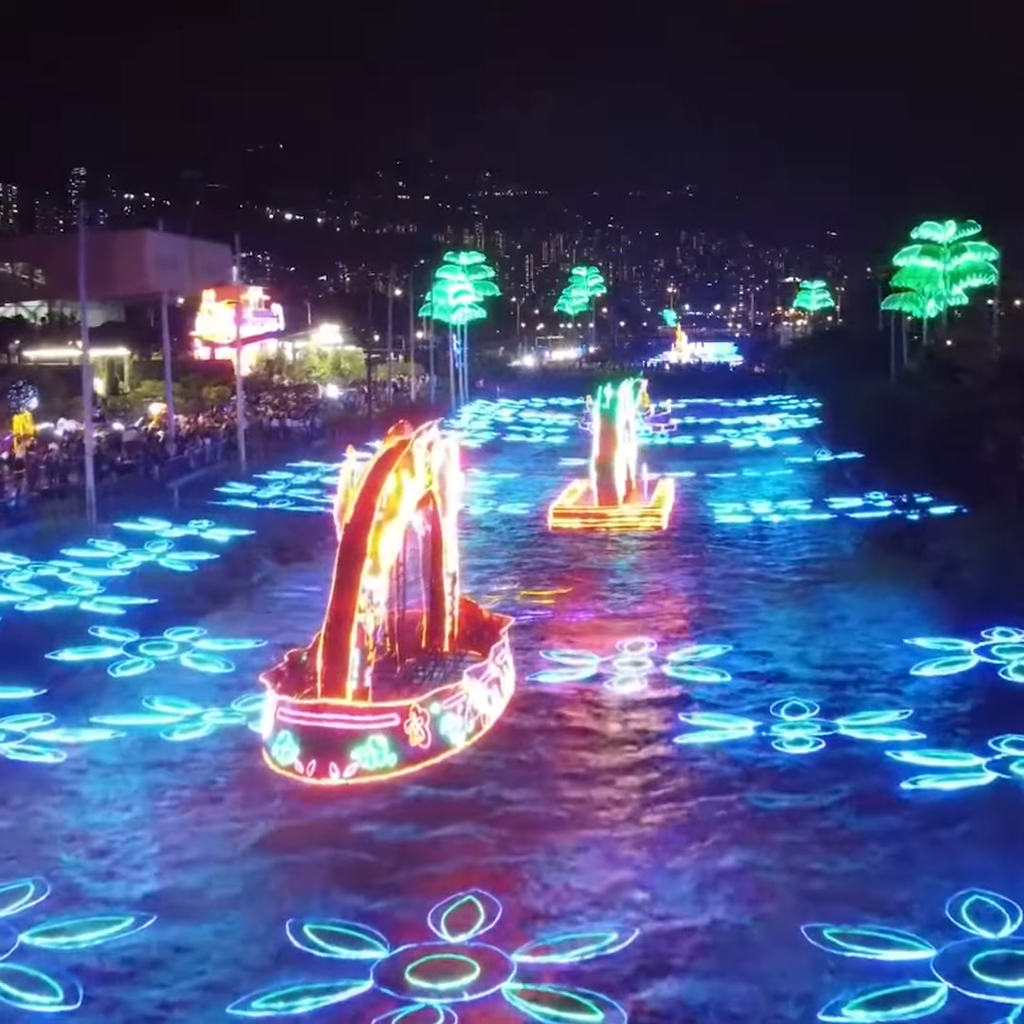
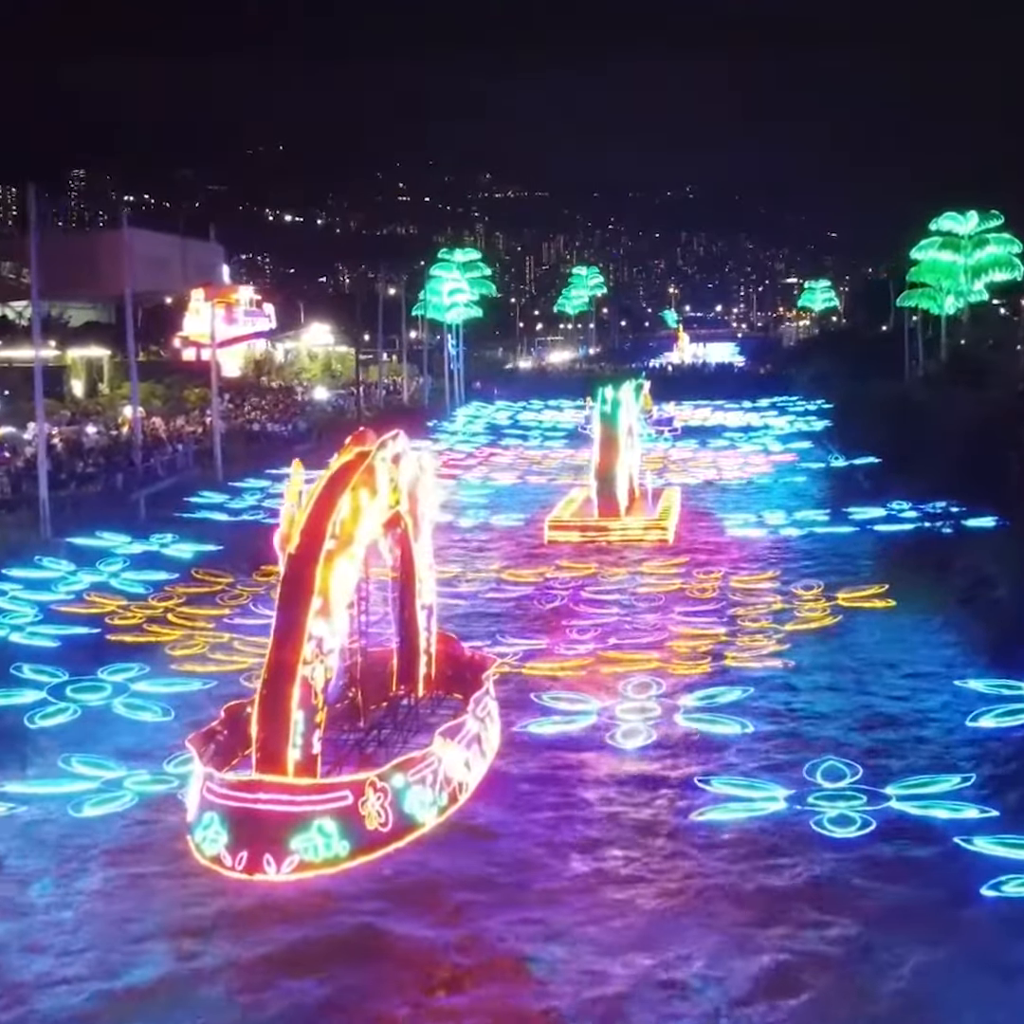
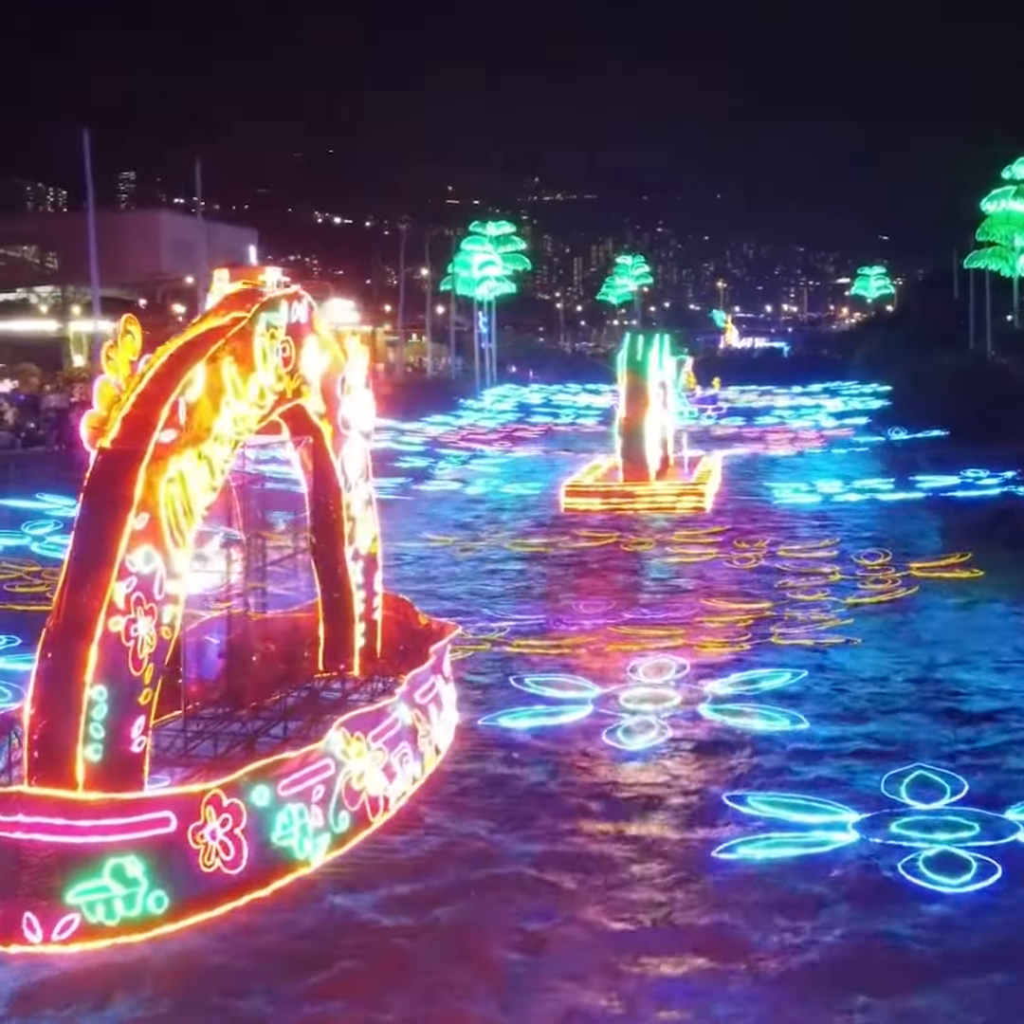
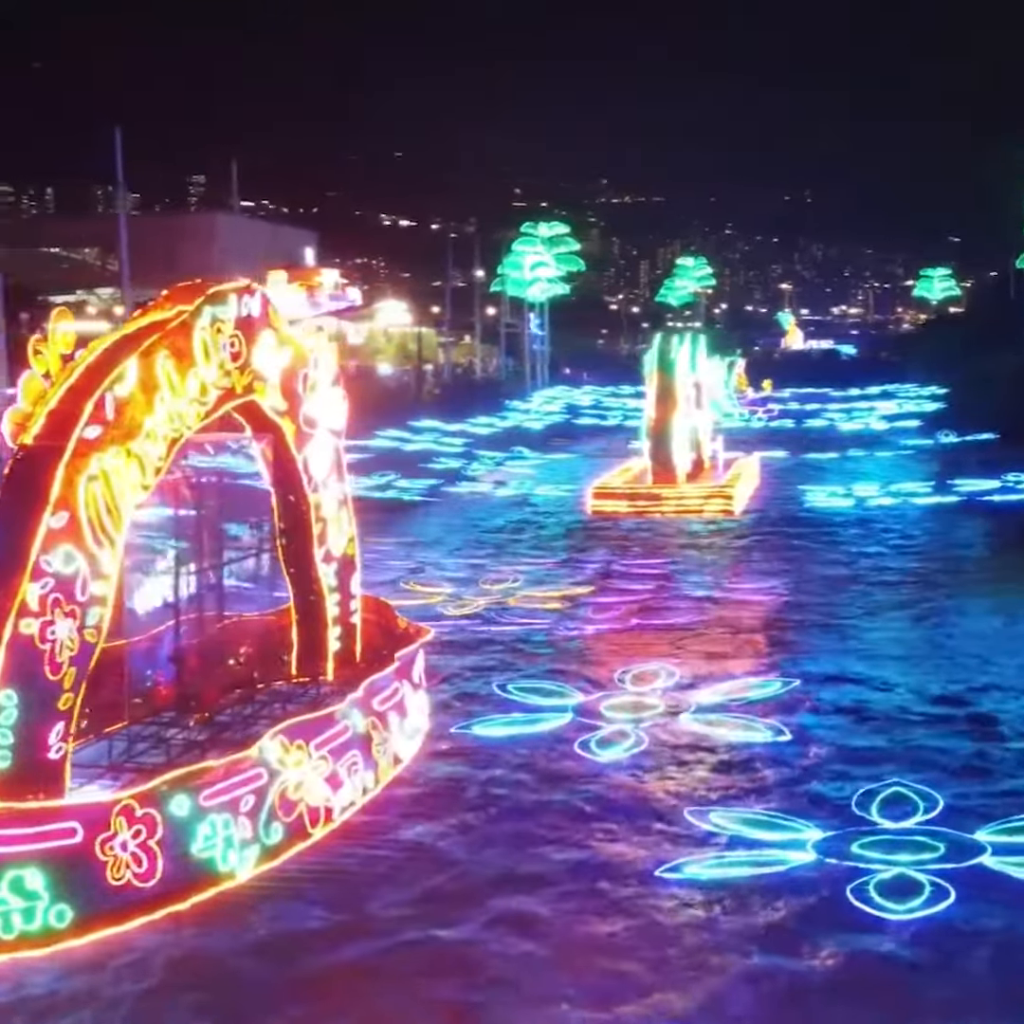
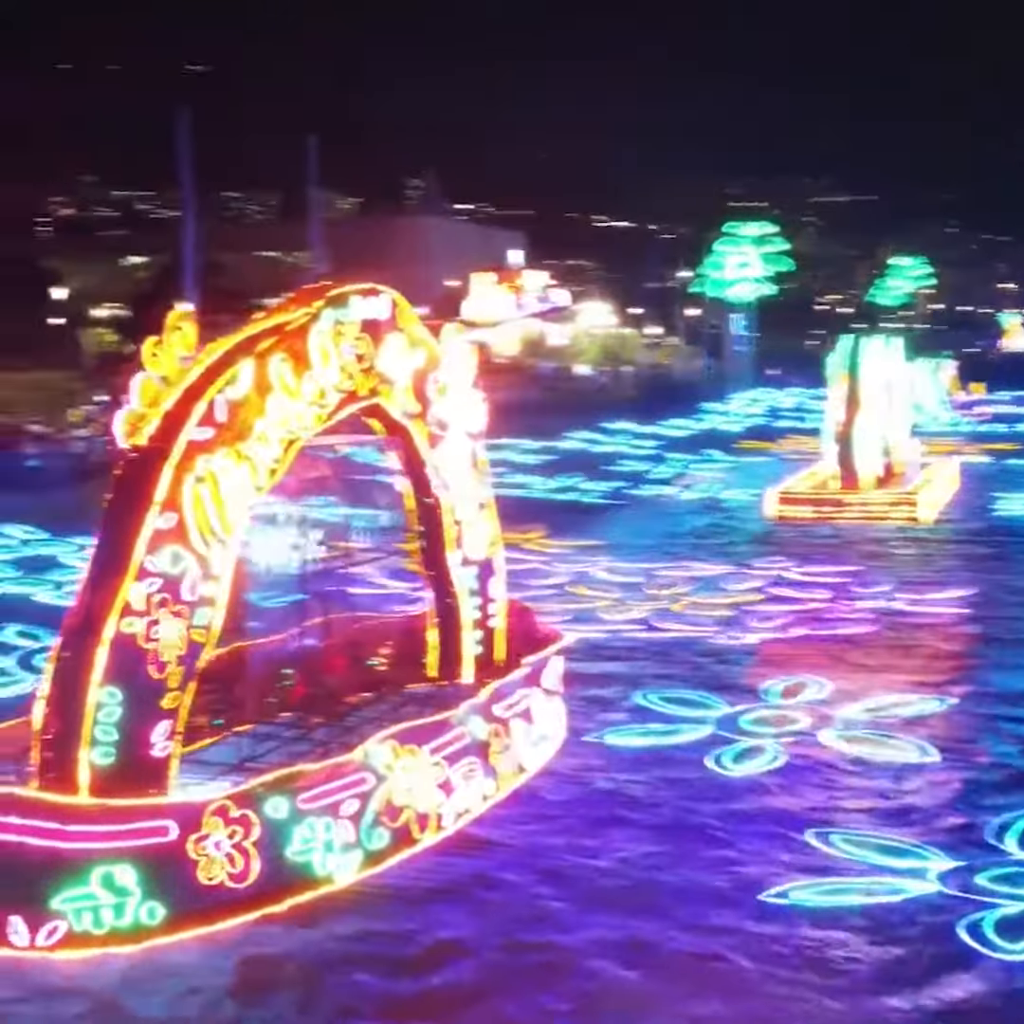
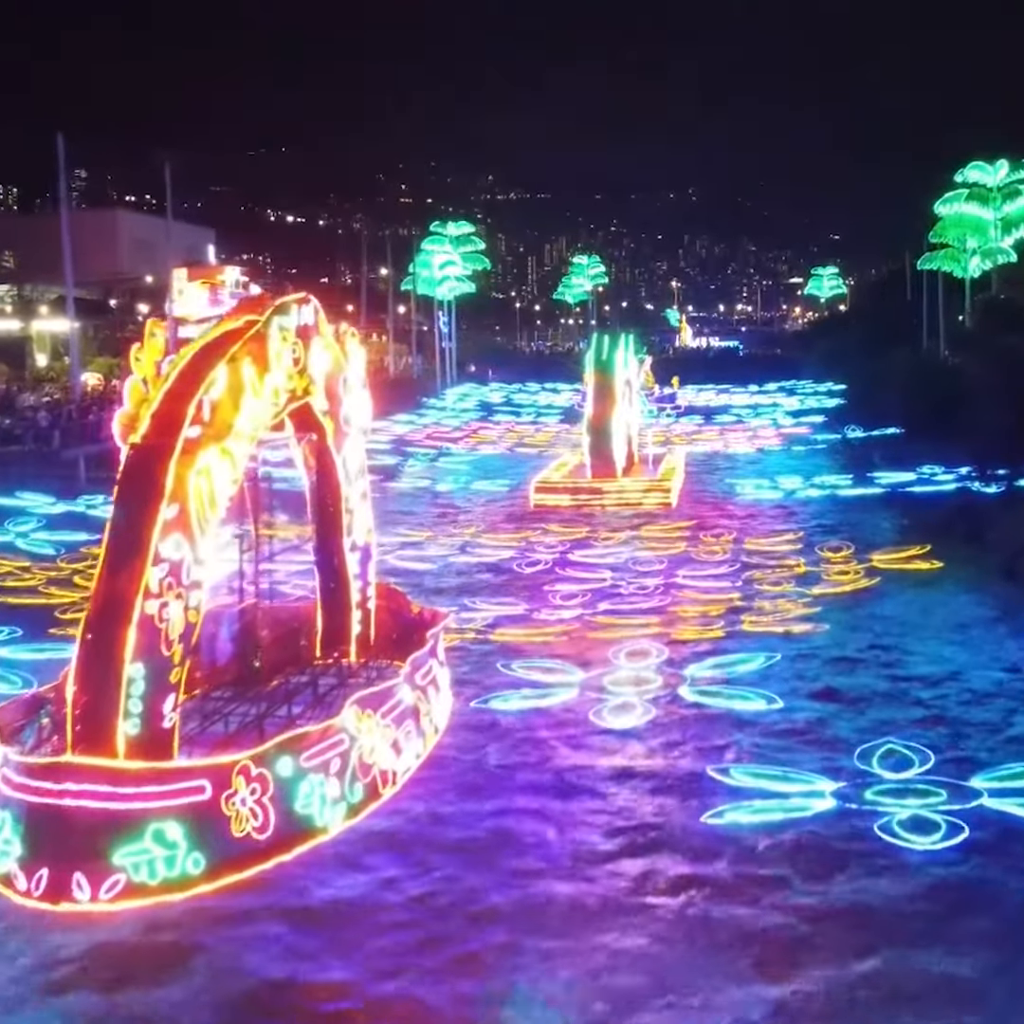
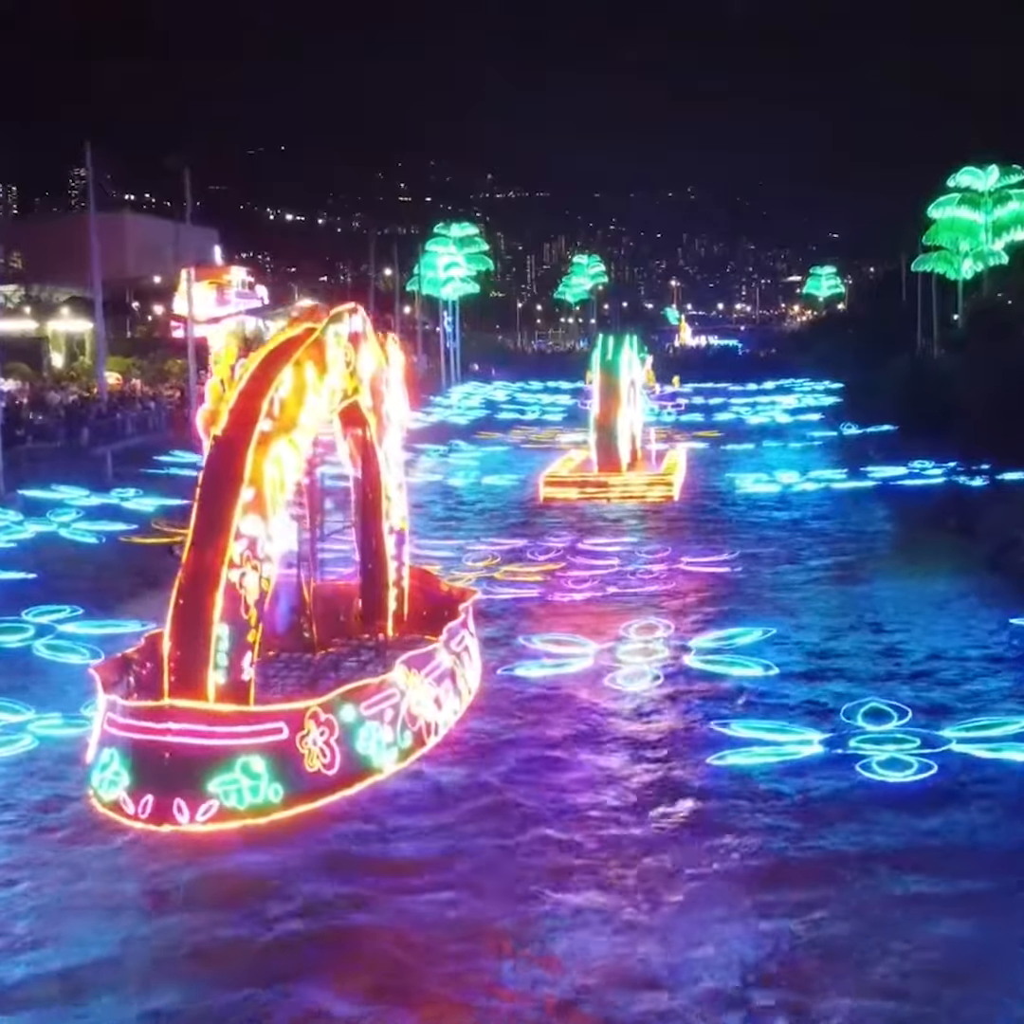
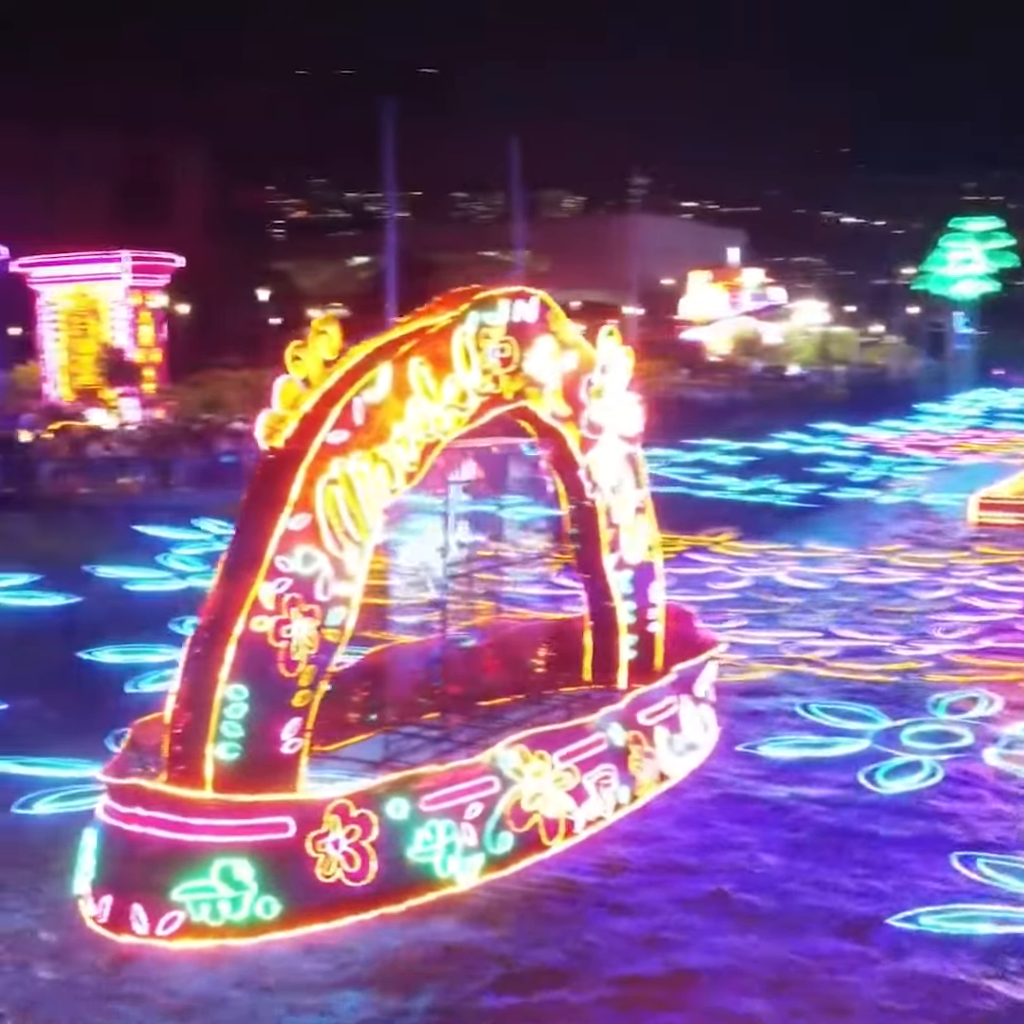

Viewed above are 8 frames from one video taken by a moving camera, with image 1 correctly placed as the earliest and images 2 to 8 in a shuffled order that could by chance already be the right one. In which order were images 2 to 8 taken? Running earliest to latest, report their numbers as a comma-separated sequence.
2, 7, 6, 3, 4, 5, 8
